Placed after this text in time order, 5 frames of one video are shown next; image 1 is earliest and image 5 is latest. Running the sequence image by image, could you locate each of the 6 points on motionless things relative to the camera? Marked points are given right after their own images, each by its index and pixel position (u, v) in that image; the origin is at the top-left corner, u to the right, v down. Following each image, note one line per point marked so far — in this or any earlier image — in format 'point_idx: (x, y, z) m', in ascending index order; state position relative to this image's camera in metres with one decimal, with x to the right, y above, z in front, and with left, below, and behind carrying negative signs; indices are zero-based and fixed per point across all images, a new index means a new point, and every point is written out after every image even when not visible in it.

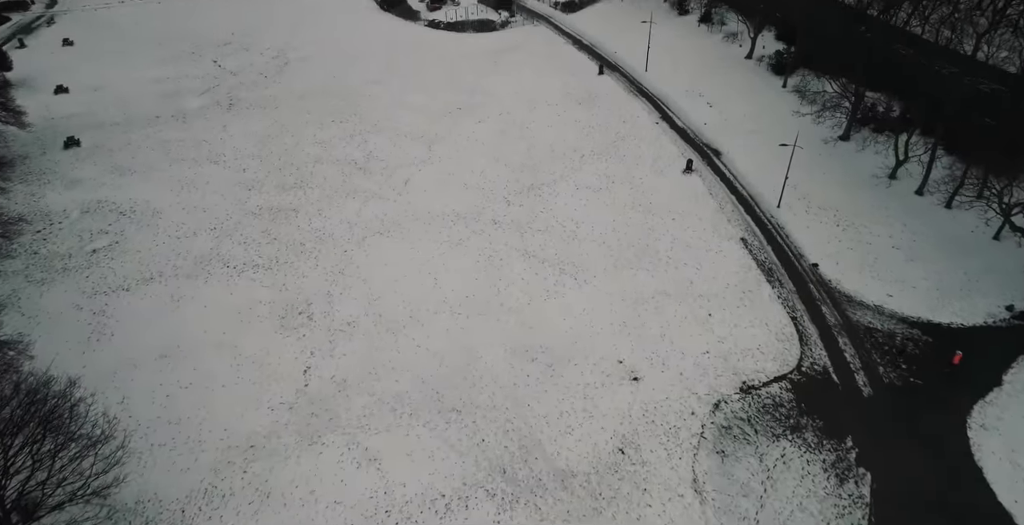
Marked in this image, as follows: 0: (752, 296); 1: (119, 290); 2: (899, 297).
0: (+8.1, -1.1, +18.7) m
1: (-13.9, -1.0, +19.6) m
2: (+12.5, -1.1, +17.9) m
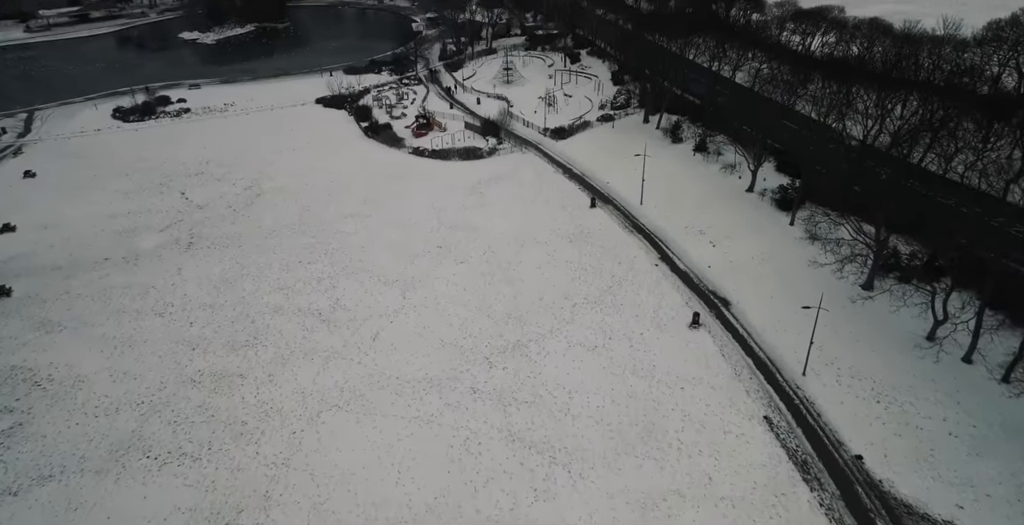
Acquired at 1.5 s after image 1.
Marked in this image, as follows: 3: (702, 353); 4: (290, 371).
0: (+7.5, -6.5, +15.1) m
1: (-14.5, -6.7, +15.8) m
2: (+11.9, -6.4, +14.3) m
3: (+6.8, -3.3, +19.8) m
4: (-8.0, -3.9, +19.9) m
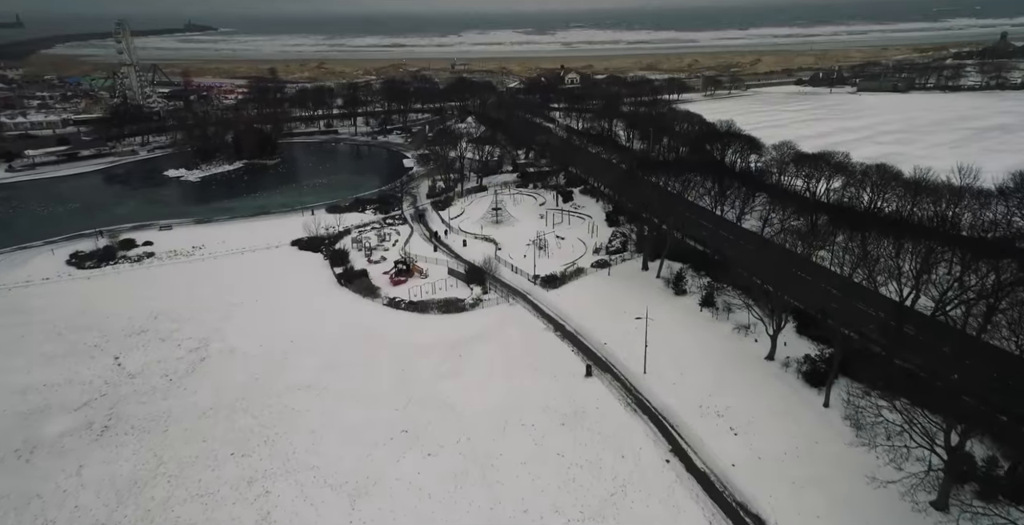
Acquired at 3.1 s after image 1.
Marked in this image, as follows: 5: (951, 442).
0: (+6.7, -11.6, +9.4) m
1: (-15.3, -11.8, +10.1) m
2: (+11.1, -11.2, +8.7) m
3: (+6.0, -9.3, +14.7) m
4: (-8.8, -10.0, +14.7) m
5: (+13.0, -5.4, +16.4) m
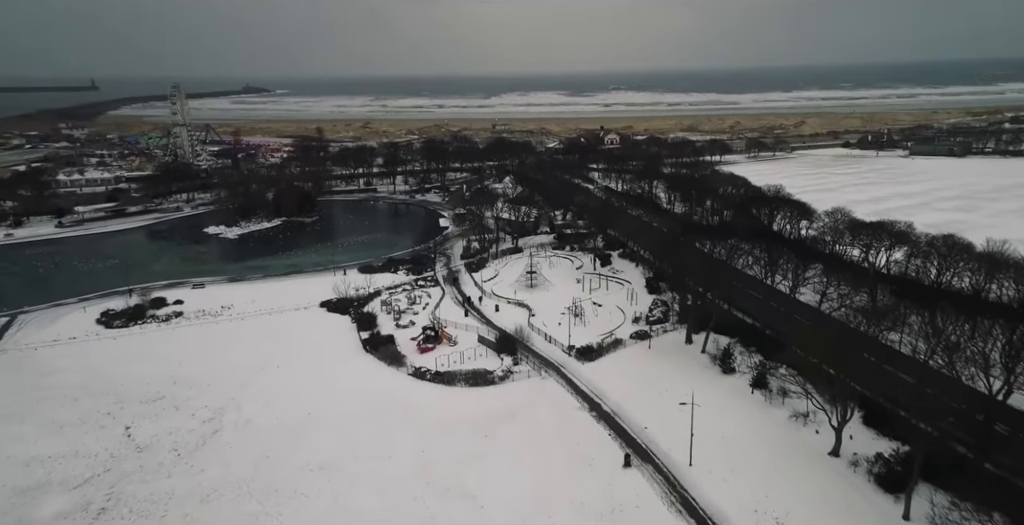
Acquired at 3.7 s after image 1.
0: (+6.8, -13.3, +6.2) m
1: (-15.1, -13.2, +8.3) m
2: (+11.1, -12.9, +5.1) m
3: (+6.5, -11.5, +11.7) m
4: (-8.3, -11.9, +12.5) m
5: (+13.6, -7.9, +13.2) m
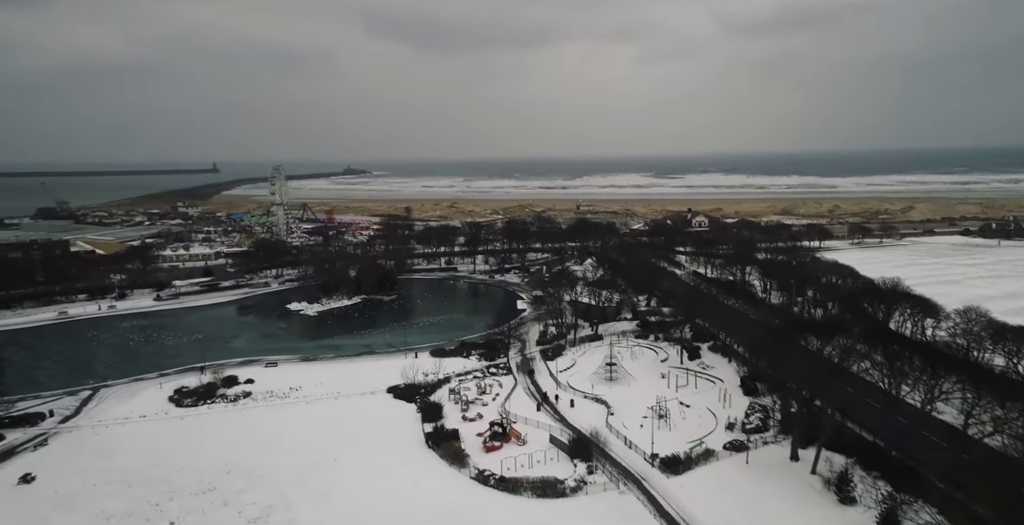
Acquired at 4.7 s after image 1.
0: (+6.5, -14.7, +1.1) m
1: (-14.8, -14.4, +6.4) m
2: (+10.7, -14.4, -0.5) m
3: (+7.1, -13.7, +6.8) m
4: (-7.4, -13.9, +9.8) m
5: (+14.5, -10.6, +7.8) m
